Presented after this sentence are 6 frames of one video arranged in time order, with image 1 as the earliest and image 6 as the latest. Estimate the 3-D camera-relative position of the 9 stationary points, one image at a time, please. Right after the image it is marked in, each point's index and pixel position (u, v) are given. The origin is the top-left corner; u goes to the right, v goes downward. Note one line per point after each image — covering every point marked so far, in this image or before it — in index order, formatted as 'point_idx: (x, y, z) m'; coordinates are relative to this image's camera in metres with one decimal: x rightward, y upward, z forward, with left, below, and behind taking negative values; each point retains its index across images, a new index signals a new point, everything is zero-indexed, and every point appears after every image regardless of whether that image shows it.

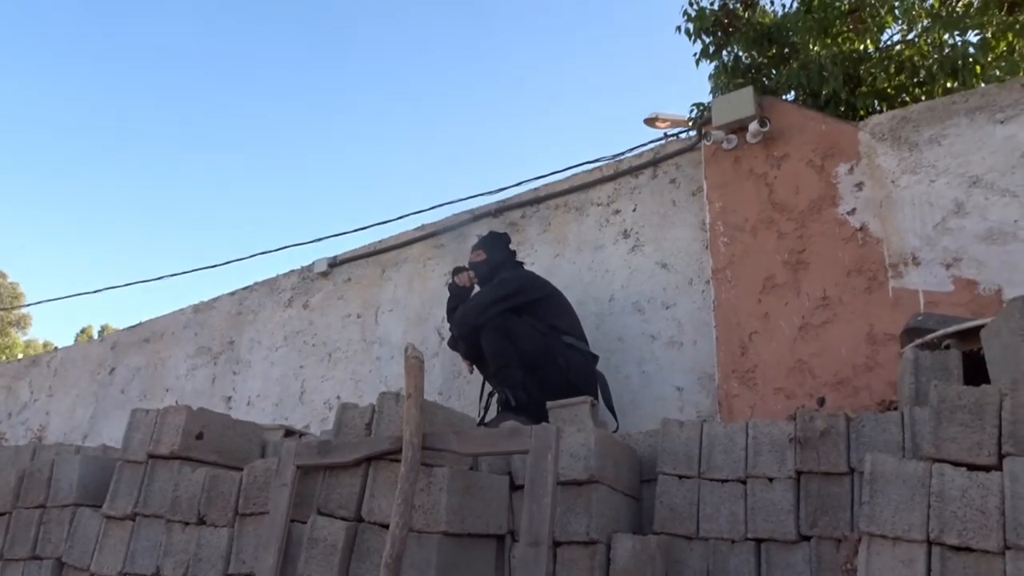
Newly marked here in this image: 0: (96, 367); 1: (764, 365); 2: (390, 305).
0: (-4.6, -0.9, +8.8) m
1: (+1.6, -0.5, +5.1) m
2: (-1.1, -0.2, +7.1) m
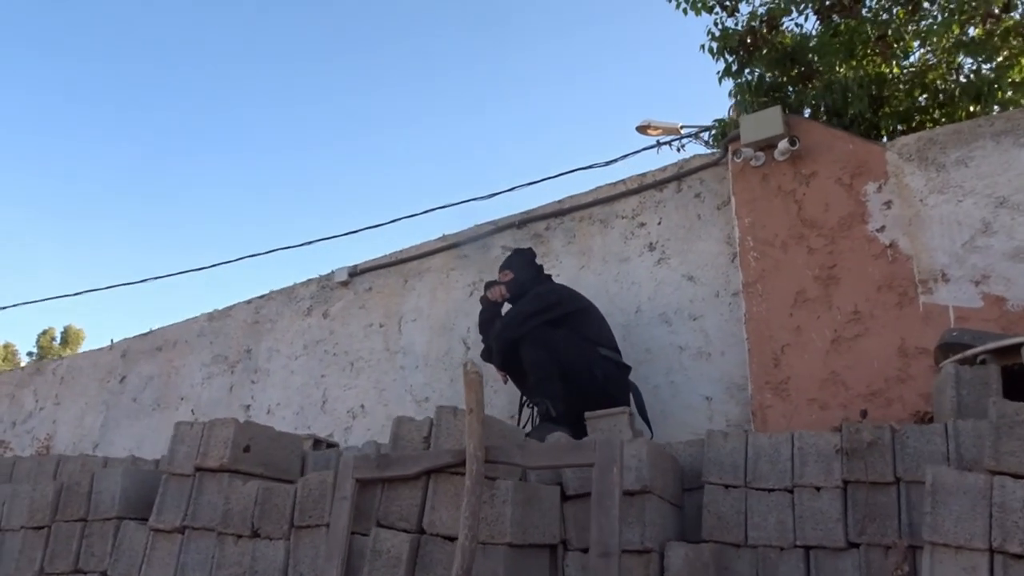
0: (-4.5, -1.0, +8.8) m
1: (+1.9, -0.6, +5.2) m
2: (-0.9, -0.2, +7.2) m
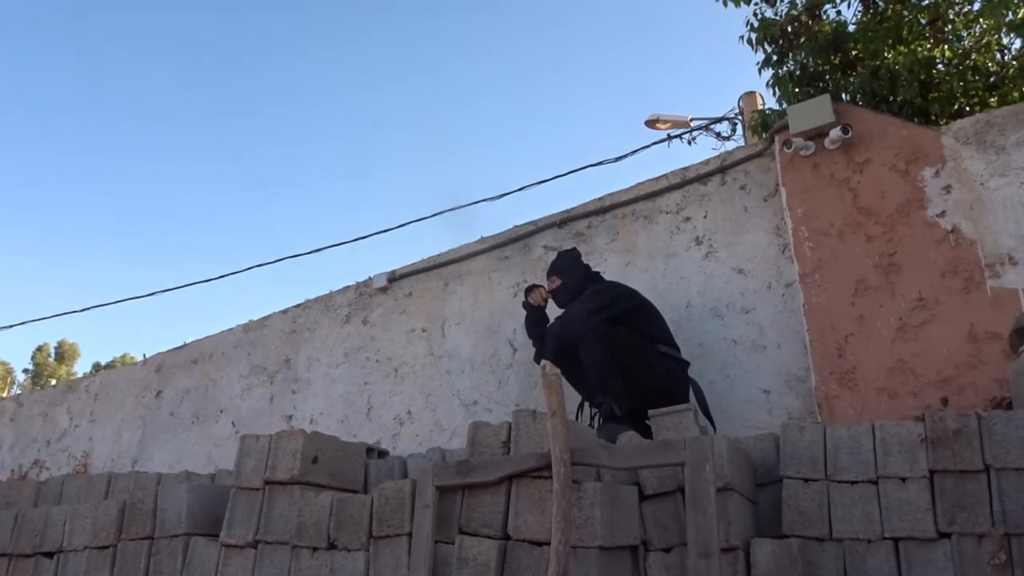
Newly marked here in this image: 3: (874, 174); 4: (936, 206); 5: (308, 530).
0: (-4.1, -1.1, +8.7) m
1: (+2.3, -0.5, +5.2) m
2: (-0.5, -0.3, +7.2) m
3: (+2.5, +0.8, +5.5) m
4: (+2.8, +0.5, +5.3) m
5: (-1.2, -1.4, +4.6) m
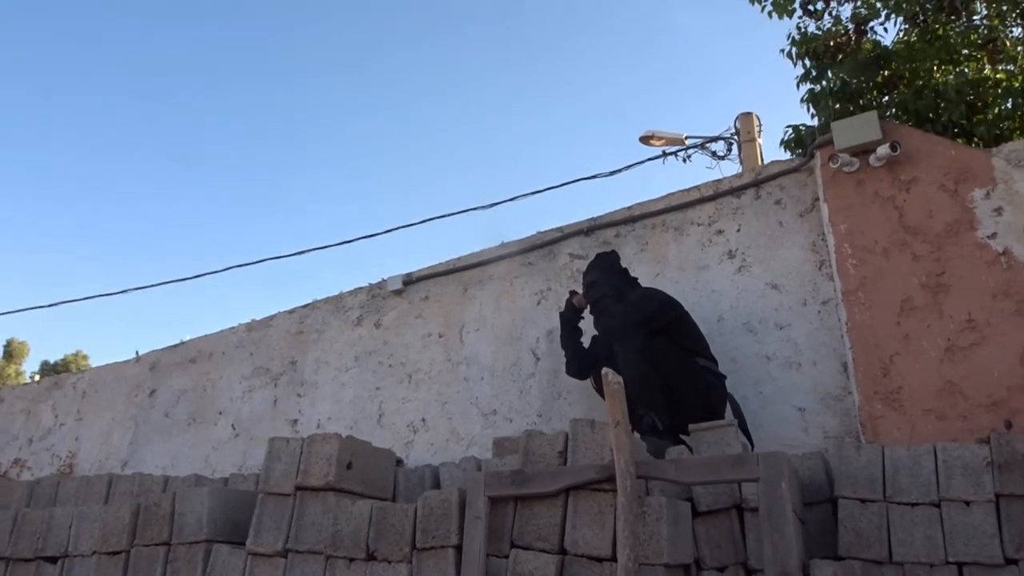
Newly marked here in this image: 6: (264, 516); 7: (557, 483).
0: (-4.0, -1.1, +8.3) m
1: (+2.6, -0.6, +5.1) m
2: (-0.3, -0.3, +7.0) m
3: (+2.8, +0.7, +5.5) m
4: (+3.1, +0.4, +5.2) m
5: (-0.9, -1.4, +4.4) m
6: (-1.4, -1.3, +4.6) m
7: (+0.2, -1.0, +4.0) m
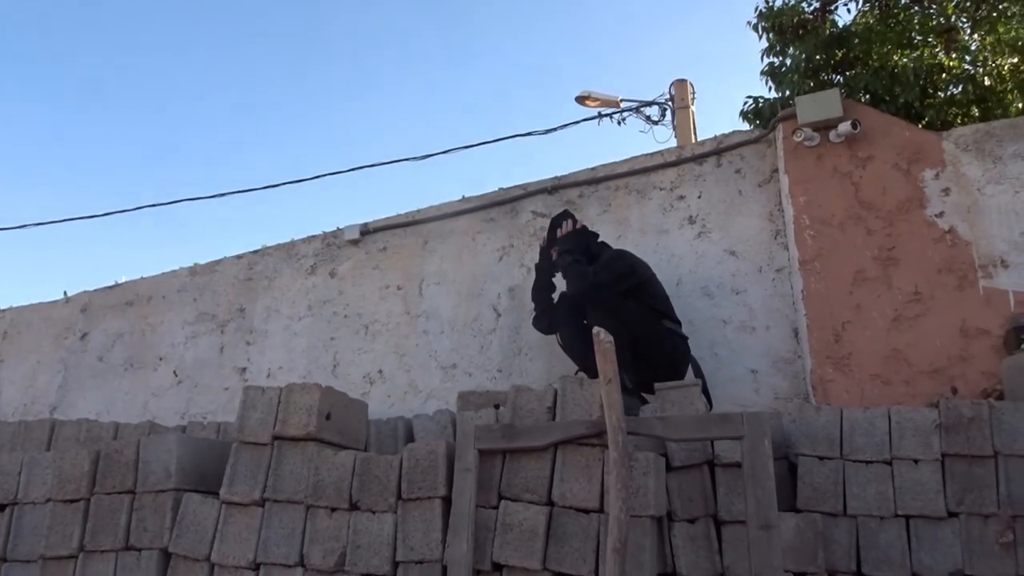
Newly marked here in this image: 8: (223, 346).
0: (-4.5, -0.4, +7.9) m
1: (+2.4, -0.4, +5.5) m
2: (-0.7, +0.1, +6.9) m
3: (+2.7, +0.9, +5.8) m
4: (+3.0, +0.6, +5.6) m
5: (-1.0, -1.1, +4.3) m
6: (-1.5, -1.0, +4.5) m
7: (+0.2, -0.8, +4.1) m
8: (-2.7, -0.5, +7.3) m
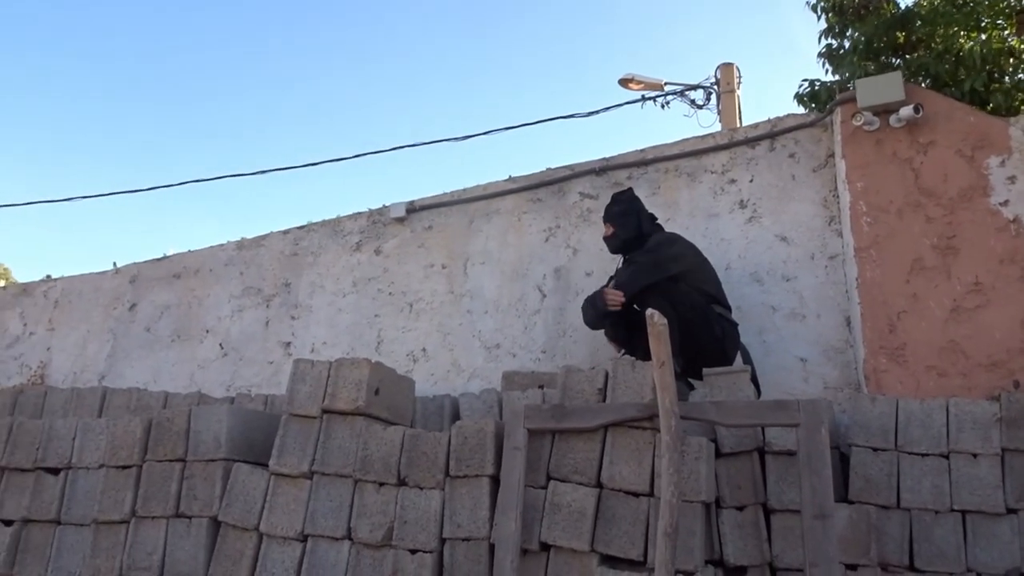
0: (-4.1, -0.1, +8.0) m
1: (+2.7, -0.4, +5.3) m
2: (-0.3, +0.3, +6.9) m
3: (+3.0, +0.9, +5.6) m
4: (+3.3, +0.6, +5.4) m
5: (-0.8, -1.0, +4.4) m
6: (-1.3, -0.9, +4.5) m
7: (+0.4, -0.7, +4.0) m
8: (-2.3, -0.3, +7.4) m
